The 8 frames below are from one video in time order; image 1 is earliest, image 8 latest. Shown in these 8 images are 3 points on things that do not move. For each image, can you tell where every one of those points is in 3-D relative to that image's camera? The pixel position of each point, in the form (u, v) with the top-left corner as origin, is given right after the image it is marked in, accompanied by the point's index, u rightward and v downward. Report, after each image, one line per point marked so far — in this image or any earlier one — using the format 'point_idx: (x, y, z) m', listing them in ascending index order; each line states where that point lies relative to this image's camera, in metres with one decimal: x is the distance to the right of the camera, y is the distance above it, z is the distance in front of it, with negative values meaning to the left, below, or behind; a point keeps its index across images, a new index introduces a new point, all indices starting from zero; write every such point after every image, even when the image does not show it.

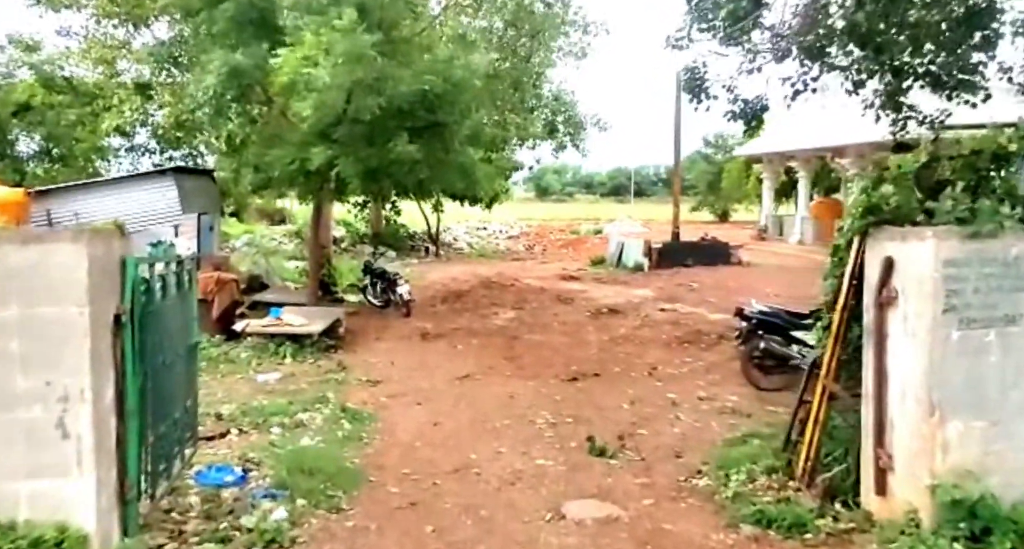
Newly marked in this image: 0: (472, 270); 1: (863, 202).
0: (-0.9, +0.1, +19.3) m
1: (+1.6, +0.3, +4.0) m
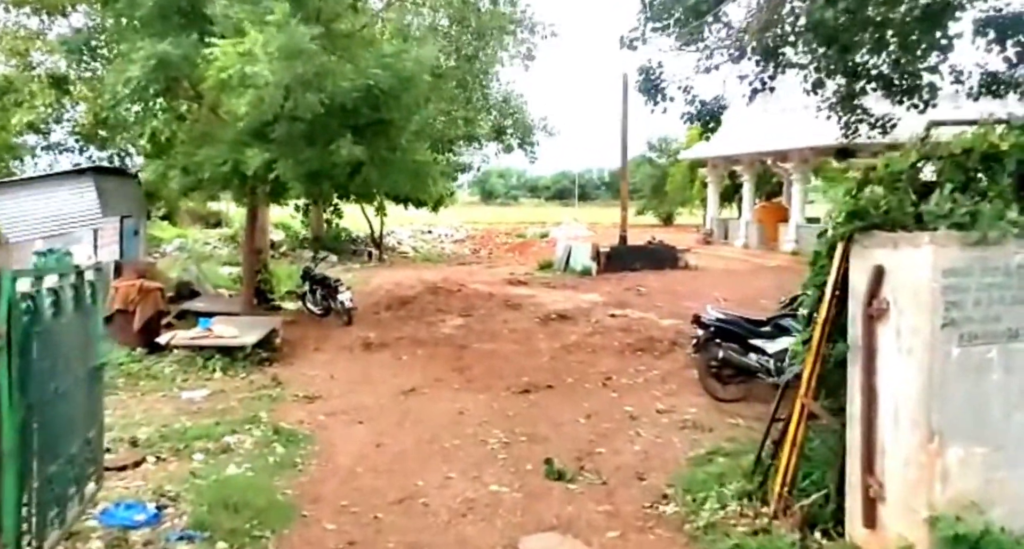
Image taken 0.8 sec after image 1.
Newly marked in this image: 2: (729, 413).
0: (-2.1, 0.0, +18.7) m
1: (+1.4, +0.3, +3.6) m
2: (+1.8, -1.1, +7.2) m
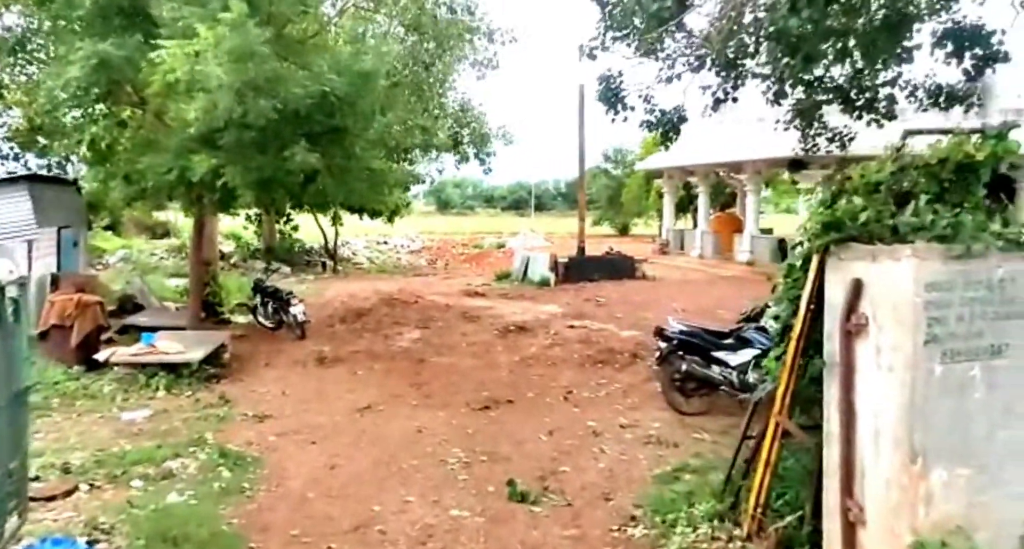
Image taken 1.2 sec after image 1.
0: (-3.0, -0.2, +18.4) m
1: (+1.2, +0.2, +3.5) m
2: (+1.5, -1.2, +7.0) m
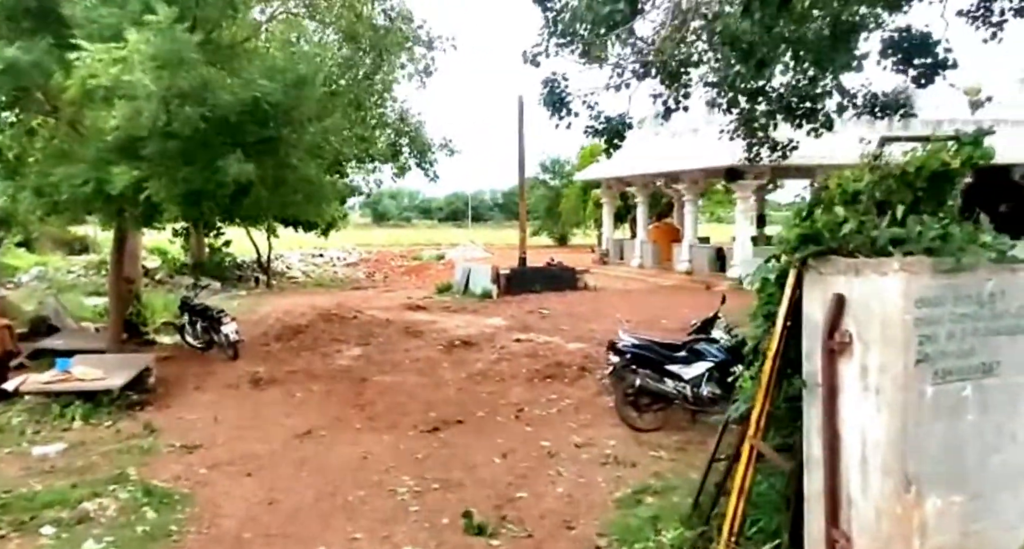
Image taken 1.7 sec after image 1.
0: (-4.2, -0.5, +17.8) m
1: (+1.1, +0.2, +3.3) m
2: (+1.1, -1.3, +6.8) m
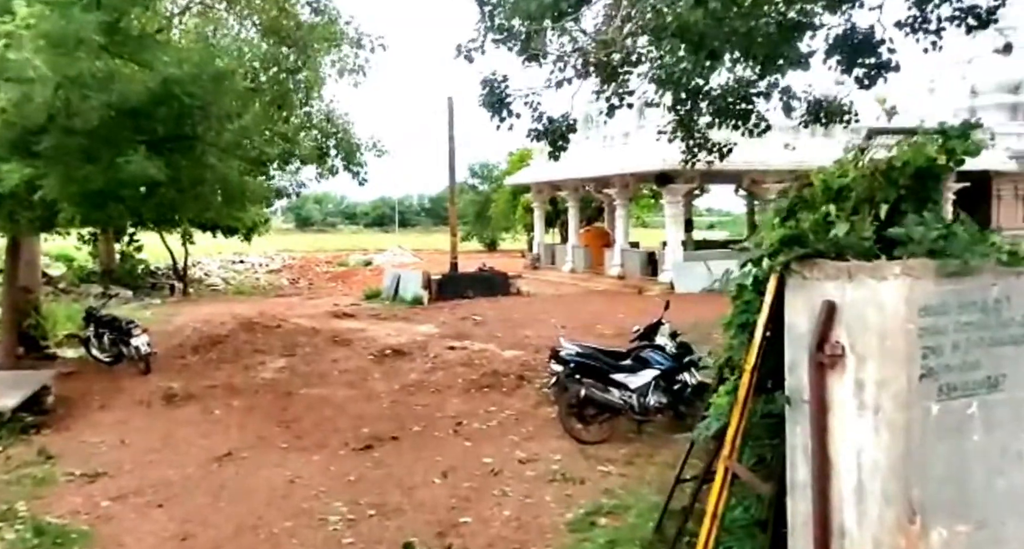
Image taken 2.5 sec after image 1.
0: (-5.5, -0.7, +17.0) m
1: (+0.9, +0.2, +3.0) m
2: (+0.6, -1.3, +6.5) m
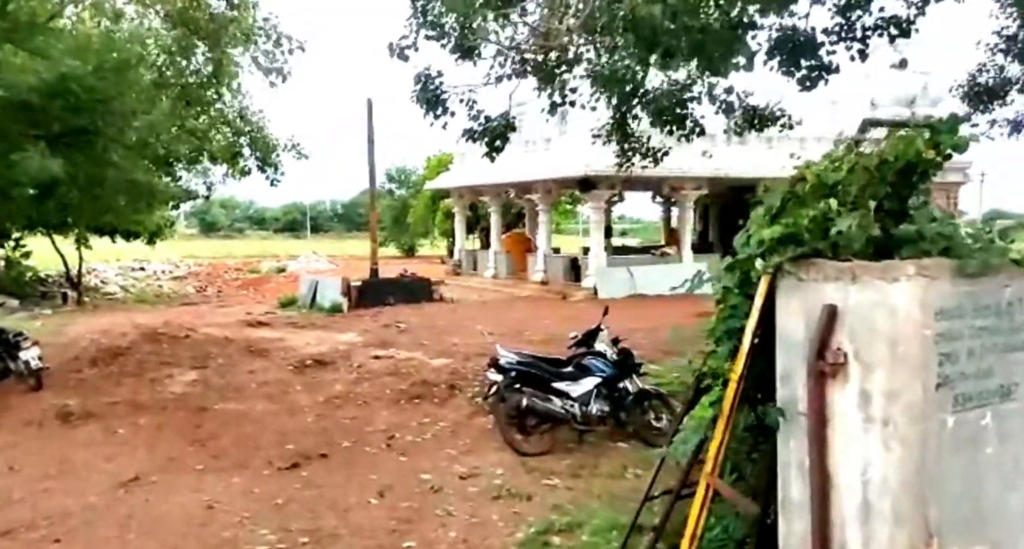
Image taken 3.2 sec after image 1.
0: (-6.9, -0.8, +16.1) m
1: (+0.8, +0.1, +2.8) m
2: (+0.2, -1.4, +6.2) m
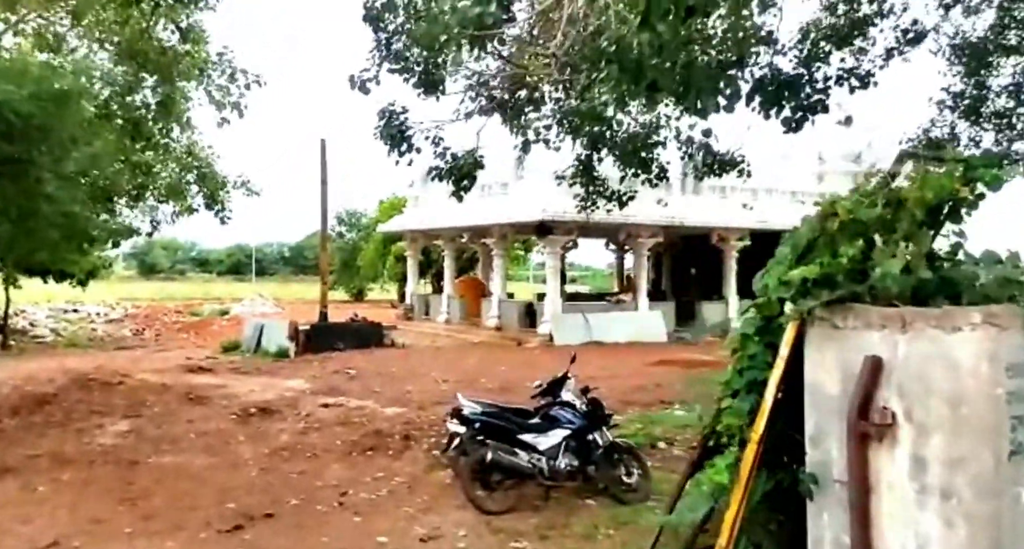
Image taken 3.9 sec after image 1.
0: (-7.7, -1.5, +15.3) m
1: (+0.8, 0.0, +2.4) m
2: (0.0, -1.7, +5.7) m
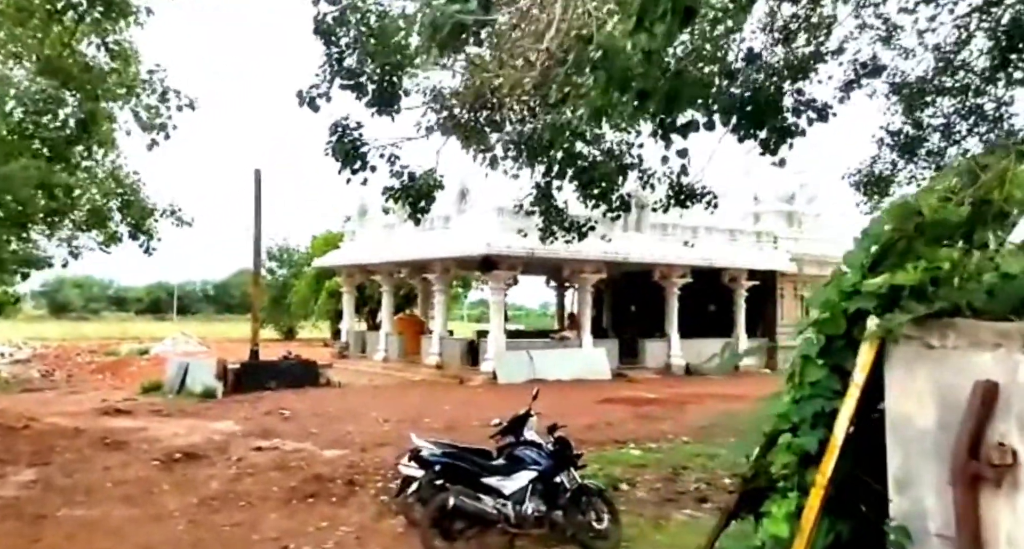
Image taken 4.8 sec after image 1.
0: (-8.7, -2.1, +14.1) m
1: (+0.9, 0.0, +2.0) m
2: (-0.2, -1.8, +5.2) m
